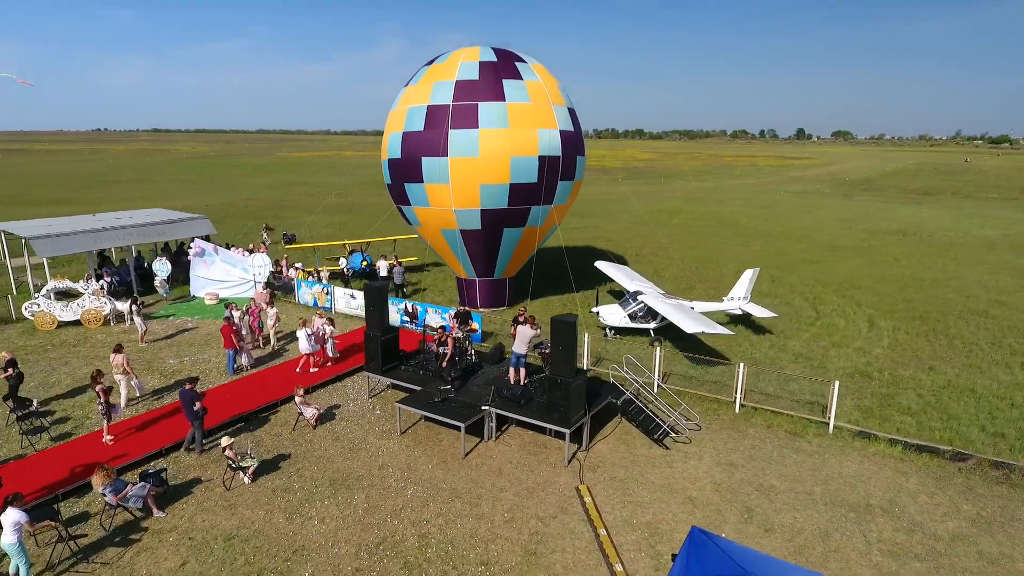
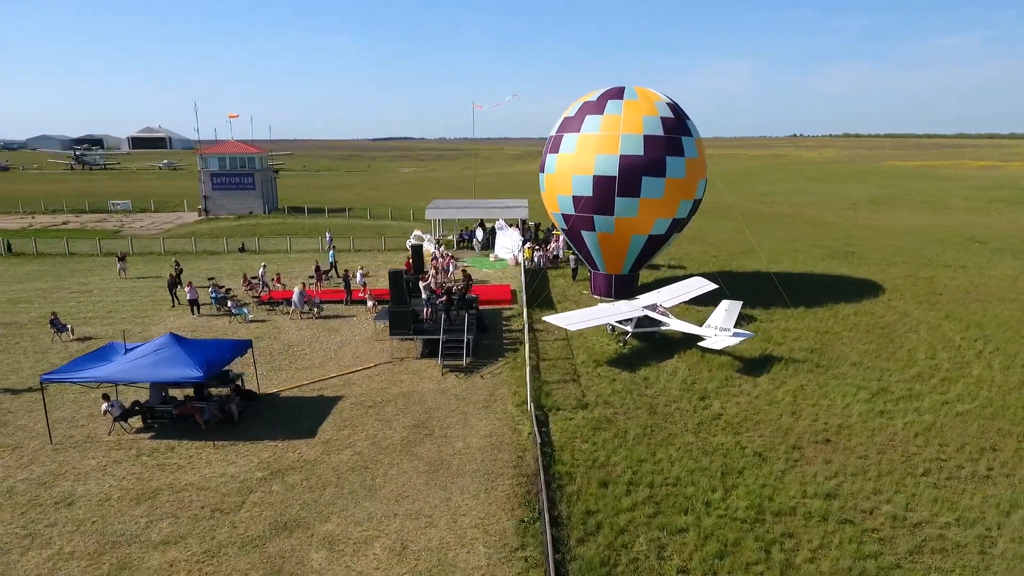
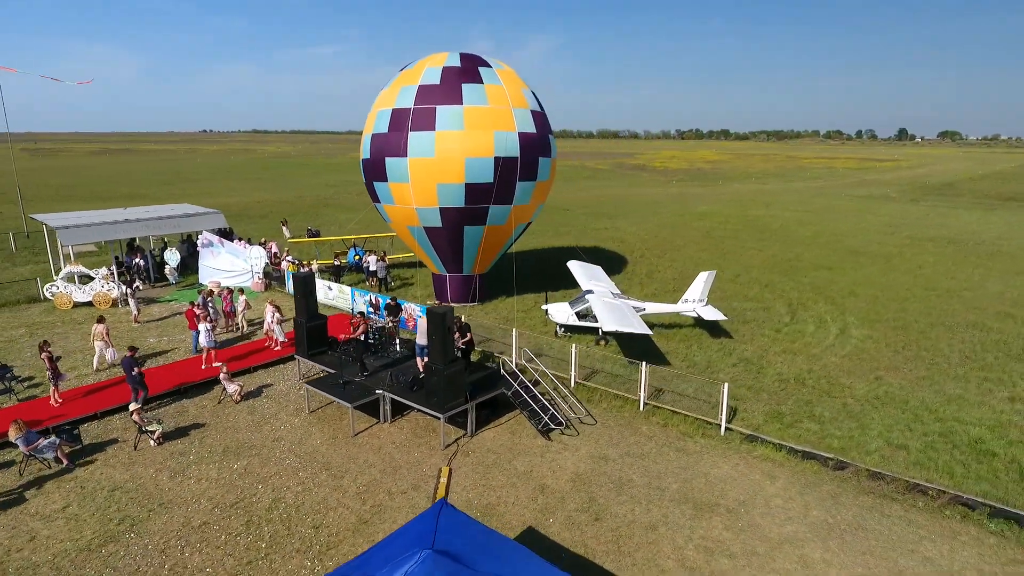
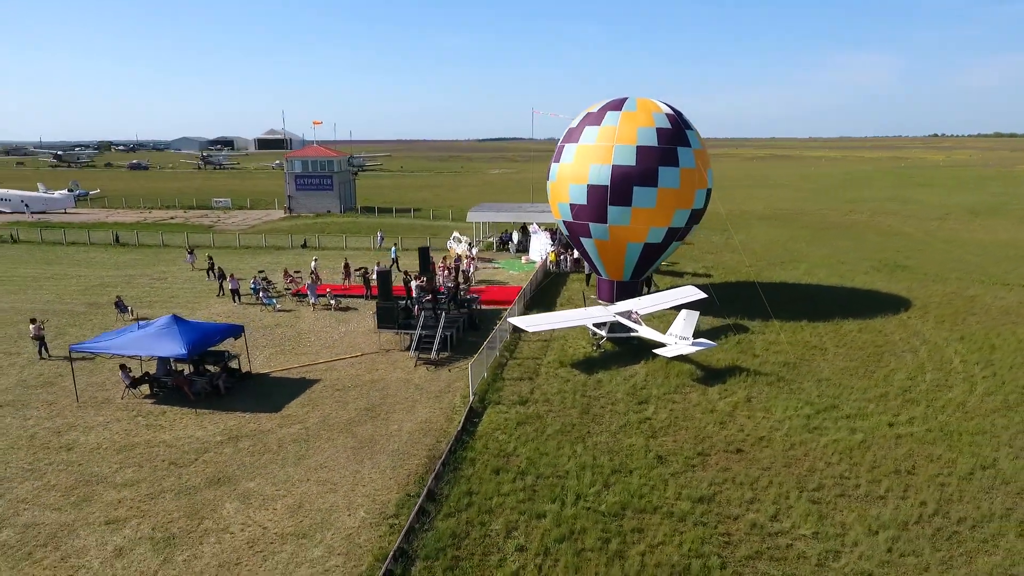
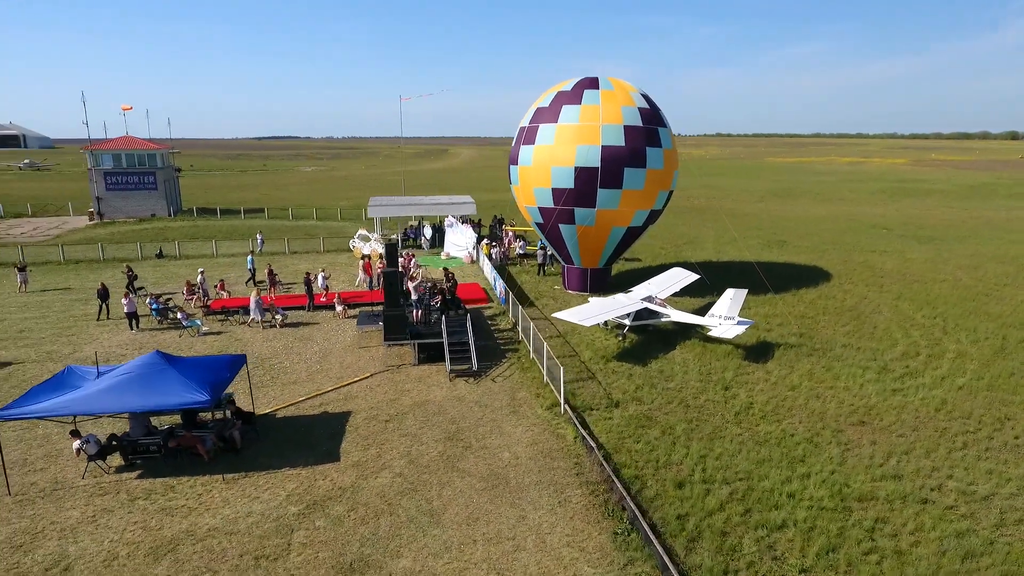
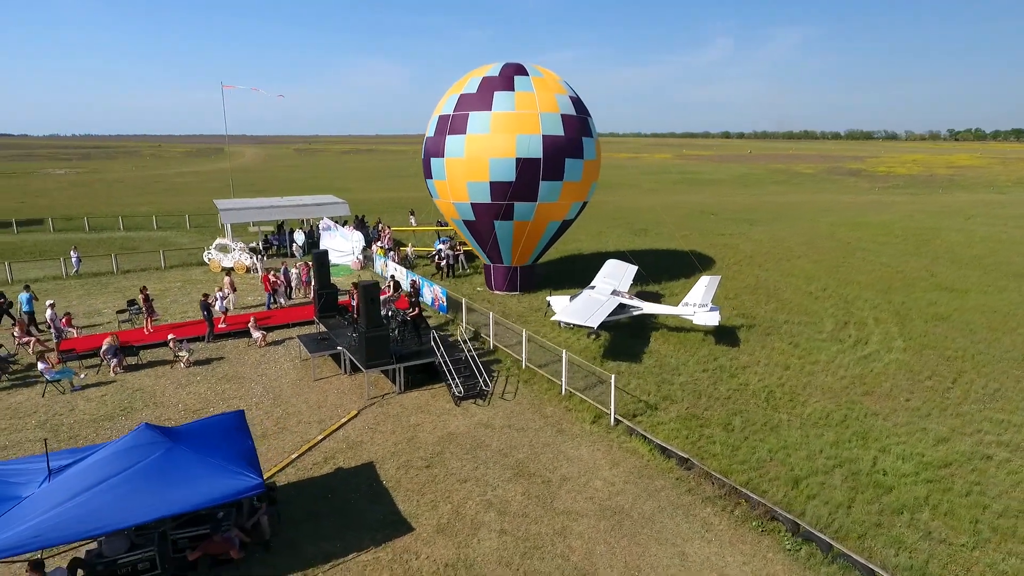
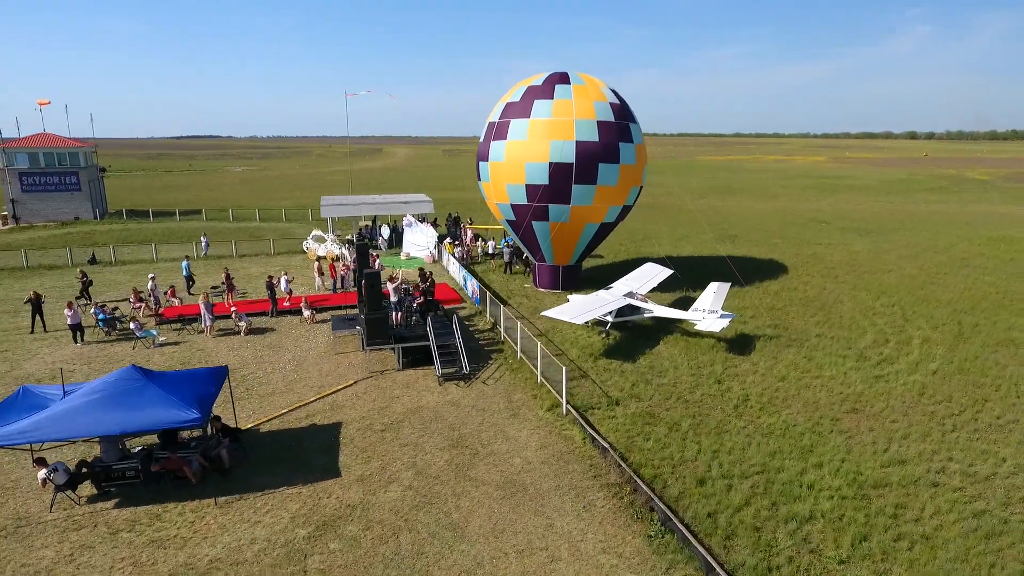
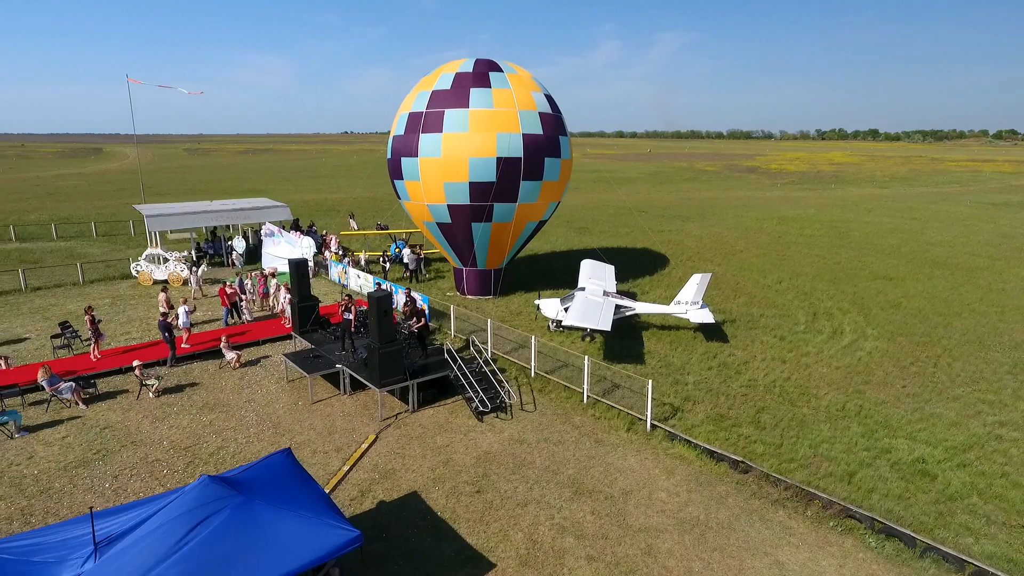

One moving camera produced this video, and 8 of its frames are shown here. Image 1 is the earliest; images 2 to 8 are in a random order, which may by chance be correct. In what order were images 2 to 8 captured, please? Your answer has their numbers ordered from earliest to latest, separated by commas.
3, 8, 6, 7, 5, 2, 4
